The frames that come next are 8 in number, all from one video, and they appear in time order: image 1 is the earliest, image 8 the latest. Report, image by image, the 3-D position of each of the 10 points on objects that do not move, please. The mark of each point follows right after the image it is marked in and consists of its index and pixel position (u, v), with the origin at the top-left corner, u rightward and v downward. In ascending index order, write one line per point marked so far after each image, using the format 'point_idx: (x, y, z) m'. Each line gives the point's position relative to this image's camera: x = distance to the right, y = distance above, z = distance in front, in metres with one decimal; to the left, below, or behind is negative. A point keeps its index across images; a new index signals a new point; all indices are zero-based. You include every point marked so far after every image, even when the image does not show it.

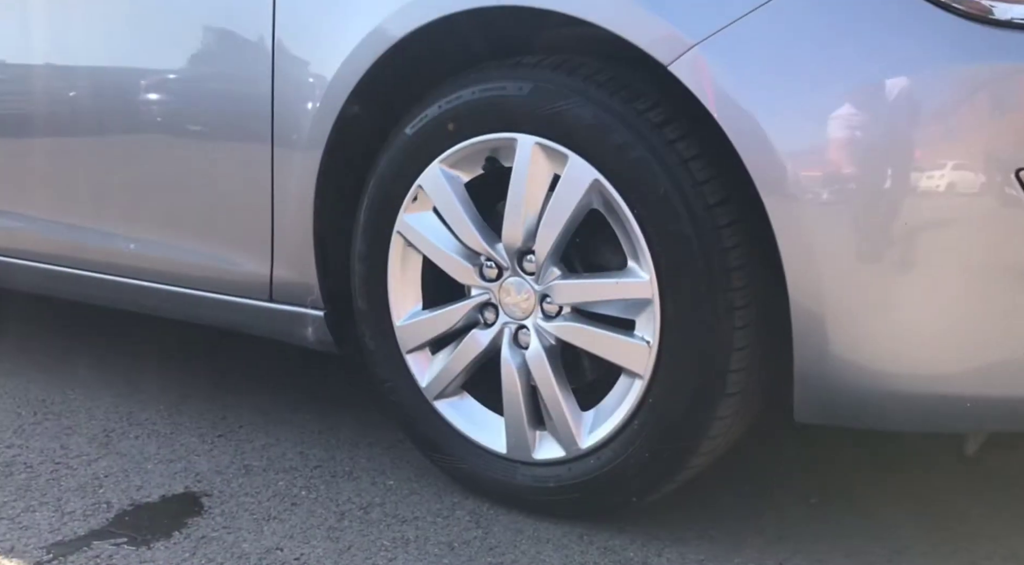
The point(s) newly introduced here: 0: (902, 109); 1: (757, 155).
0: (+0.5, +0.2, +1.3) m
1: (+0.3, +0.2, +1.4) m
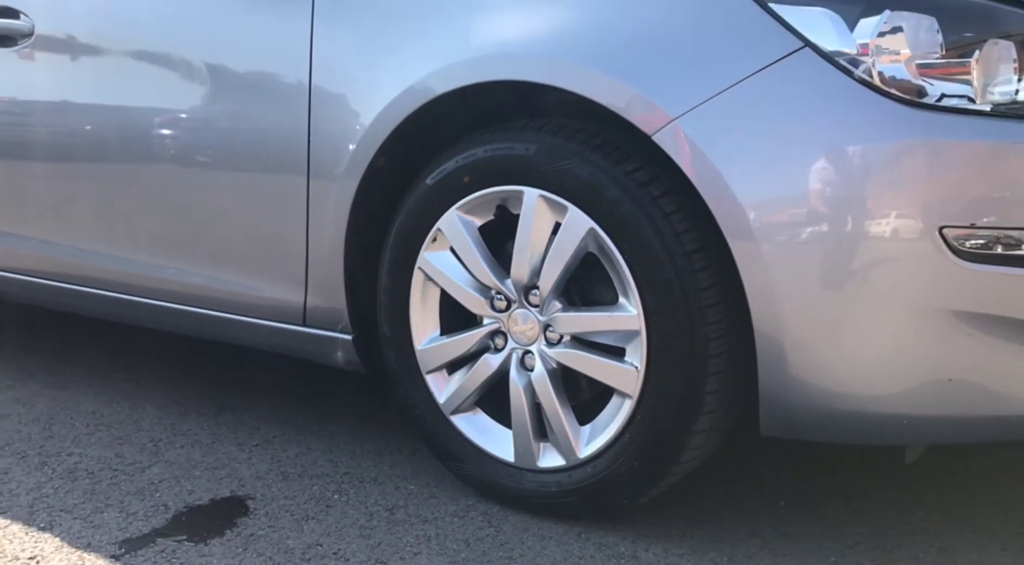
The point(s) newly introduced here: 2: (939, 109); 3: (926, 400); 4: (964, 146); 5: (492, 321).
0: (+0.5, +0.2, +1.6) m
1: (+0.4, +0.1, +1.6) m
2: (+0.6, +0.3, +1.6) m
3: (+0.6, -0.2, +1.6) m
4: (+0.7, +0.2, +1.6) m
5: (0.0, -0.1, +1.9) m
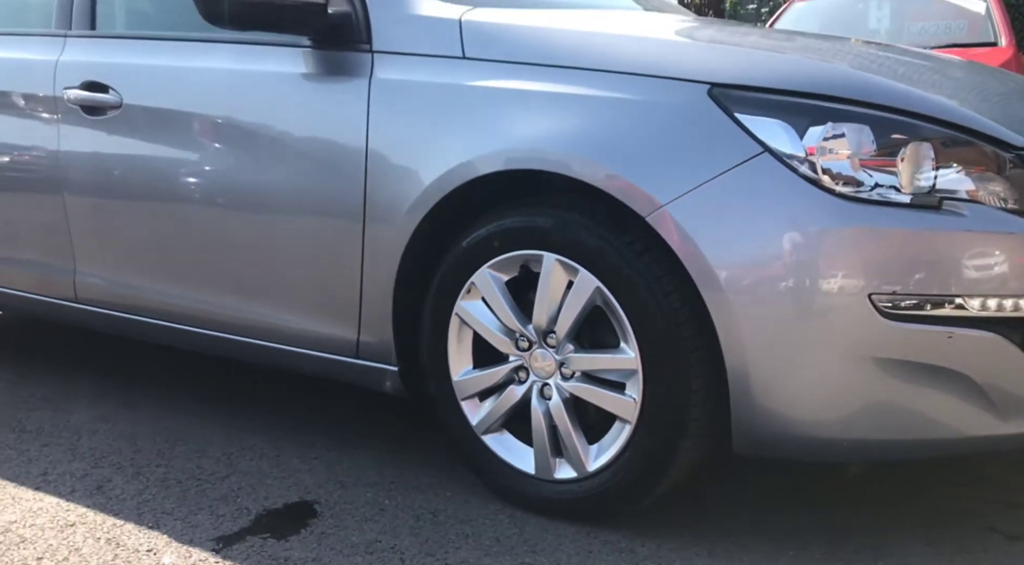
0: (+0.6, +0.1, +2.0) m
1: (+0.4, 0.0, +2.1) m
2: (+0.7, +0.2, +2.0) m
3: (+0.7, -0.3, +2.1) m
4: (+0.7, +0.1, +2.0) m
5: (0.0, -0.2, +2.4) m
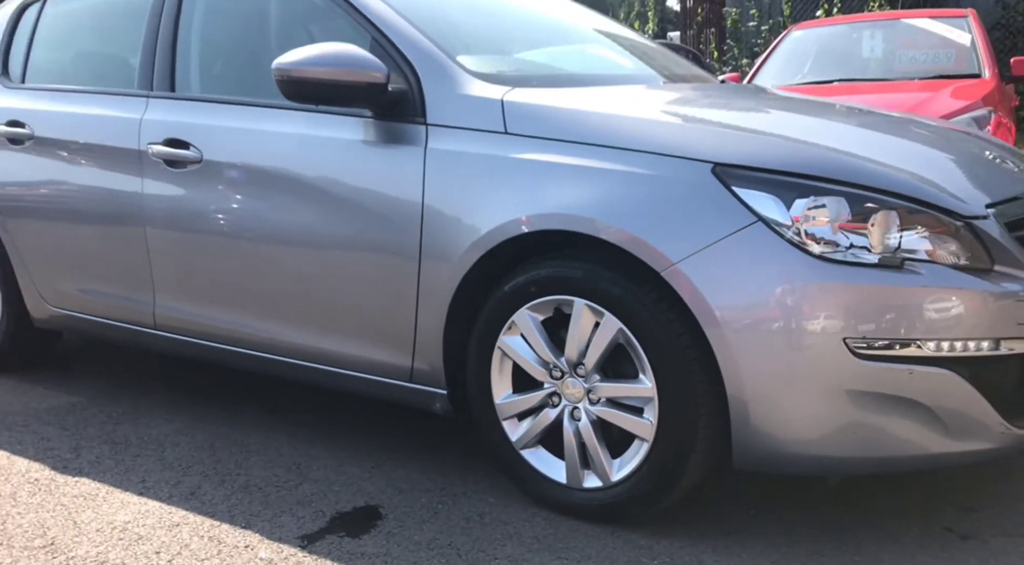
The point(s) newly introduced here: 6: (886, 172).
0: (+0.7, 0.0, +2.5) m
1: (+0.5, -0.1, +2.5) m
2: (+0.8, +0.1, +2.5) m
3: (+0.8, -0.4, +2.5) m
4: (+0.8, 0.0, +2.4) m
5: (+0.1, -0.3, +2.8) m
6: (+0.9, +0.3, +2.6) m
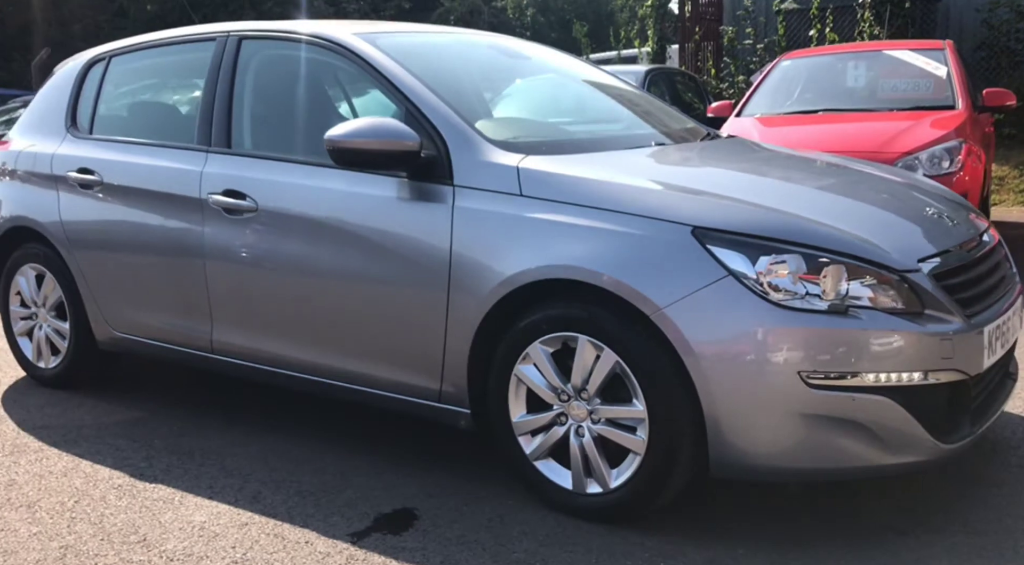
0: (+0.7, -0.1, +3.0) m
1: (+0.5, -0.2, +3.1) m
2: (+0.8, -0.1, +3.0) m
3: (+0.8, -0.5, +3.1) m
4: (+0.9, -0.1, +3.0) m
5: (+0.1, -0.4, +3.4) m
6: (+1.0, +0.1, +3.1) m
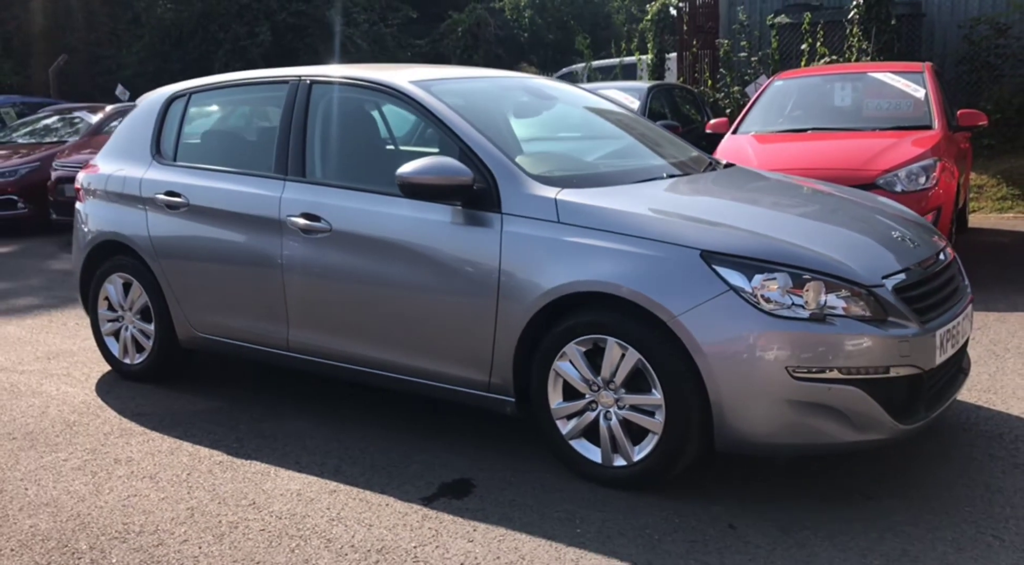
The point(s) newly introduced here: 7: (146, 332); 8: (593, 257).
0: (+0.9, -0.2, +3.7) m
1: (+0.7, -0.2, +3.8) m
2: (+1.0, -0.1, +3.7) m
3: (+1.0, -0.6, +3.8) m
4: (+1.0, -0.2, +3.7) m
5: (+0.3, -0.4, +4.1) m
6: (+1.1, +0.1, +3.8) m
7: (-2.0, -0.3, +5.7) m
8: (+0.3, +0.1, +4.0) m
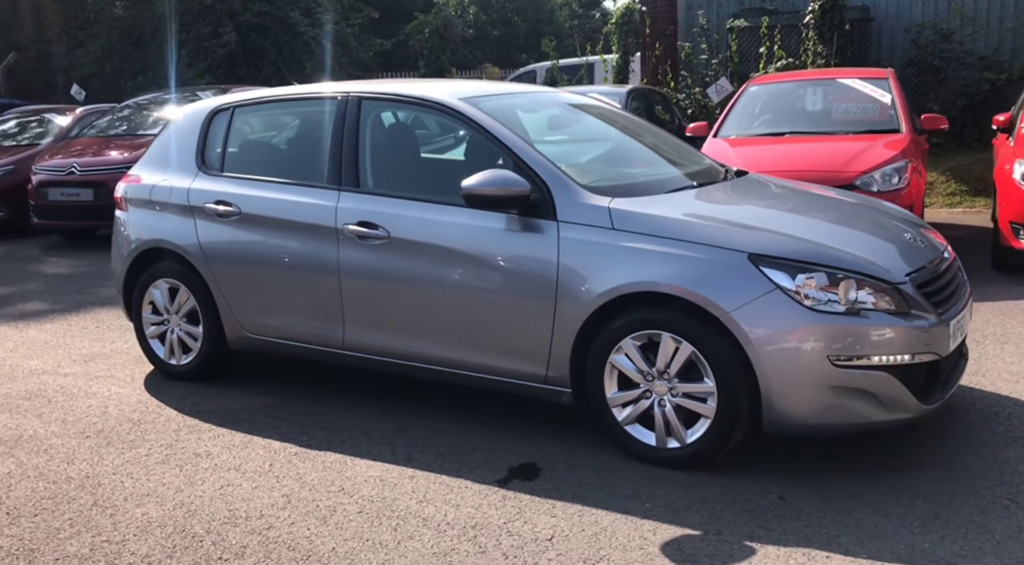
0: (+1.1, -0.2, +4.2) m
1: (+1.0, -0.2, +4.3) m
2: (+1.3, -0.1, +4.2) m
3: (+1.3, -0.5, +4.3) m
4: (+1.3, -0.2, +4.2) m
5: (+0.6, -0.4, +4.6) m
6: (+1.4, +0.1, +4.3) m
7: (-1.8, -0.3, +6.0) m
8: (+0.6, +0.1, +4.5) m
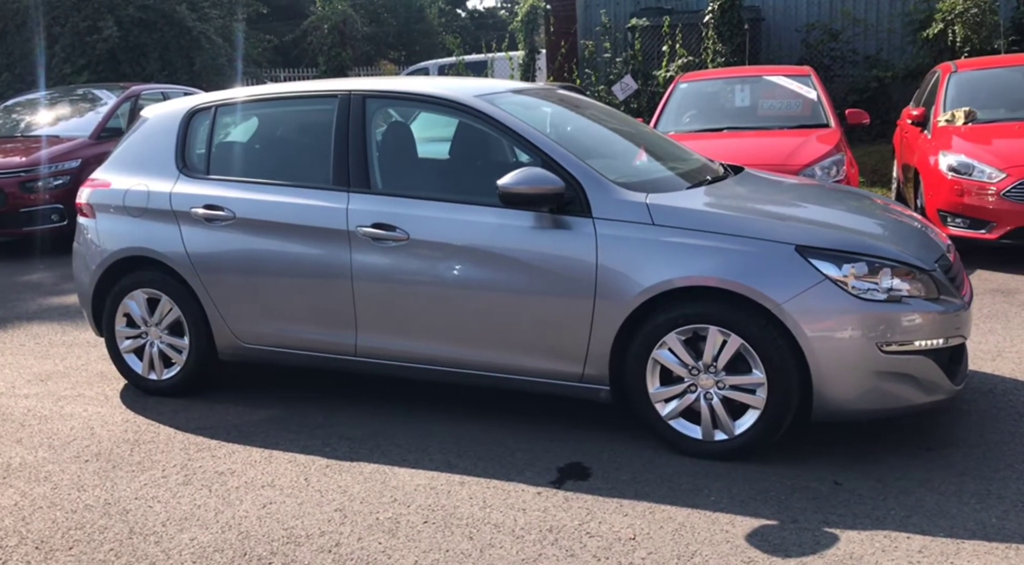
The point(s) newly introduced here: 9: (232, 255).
0: (+1.4, -0.2, +4.3) m
1: (+1.2, -0.2, +4.4) m
2: (+1.5, -0.1, +4.3) m
3: (+1.5, -0.5, +4.4) m
4: (+1.5, -0.1, +4.3) m
5: (+0.8, -0.4, +4.6) m
6: (+1.6, +0.2, +4.5) m
7: (-1.8, -0.3, +5.7) m
8: (+0.8, +0.1, +4.5) m
9: (-1.4, +0.1, +5.4) m
